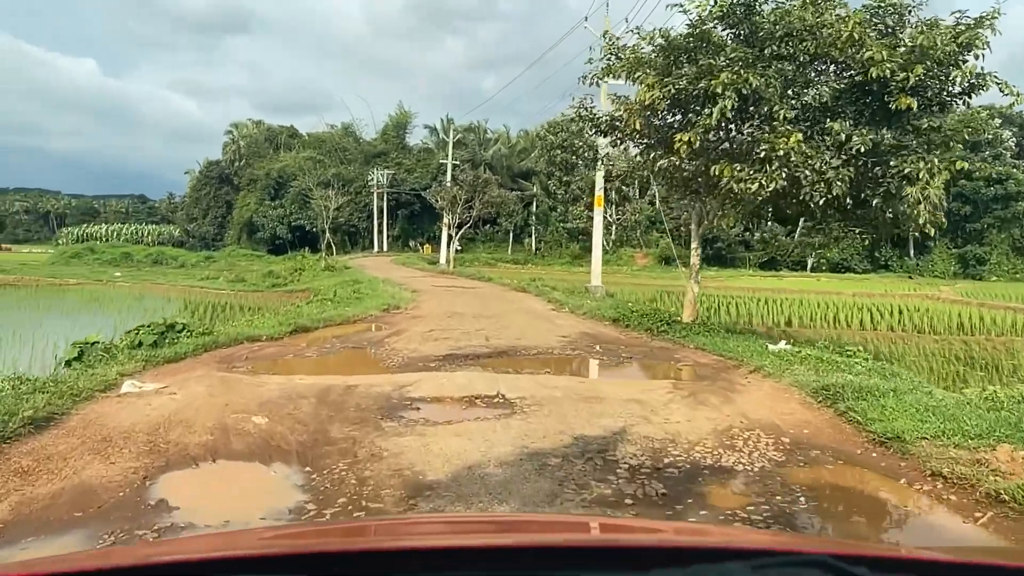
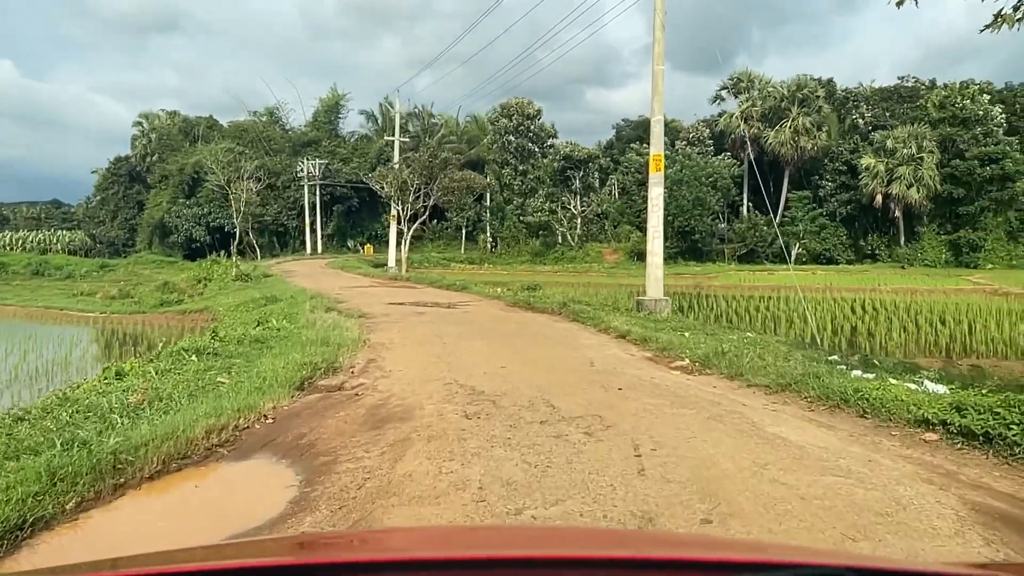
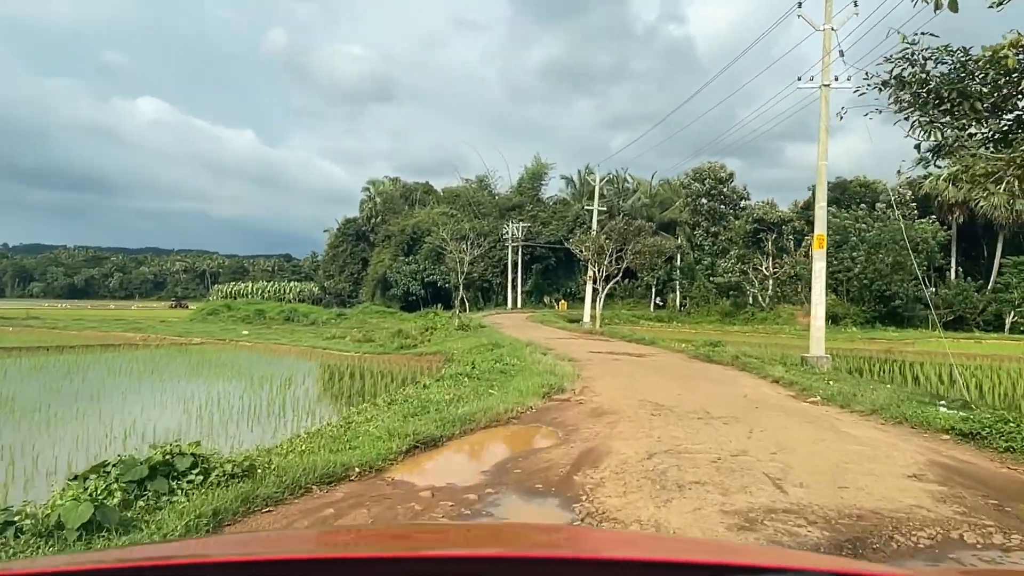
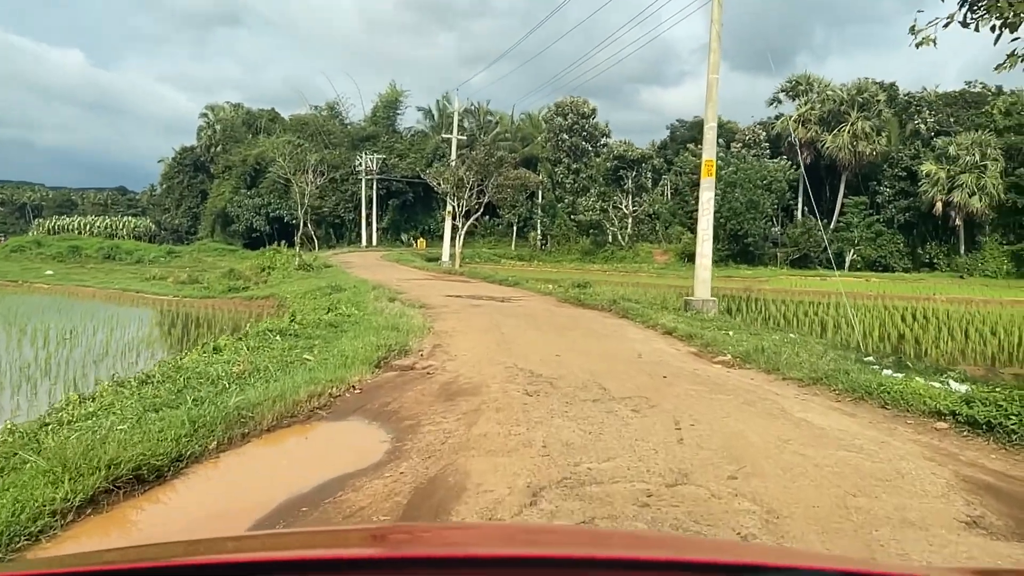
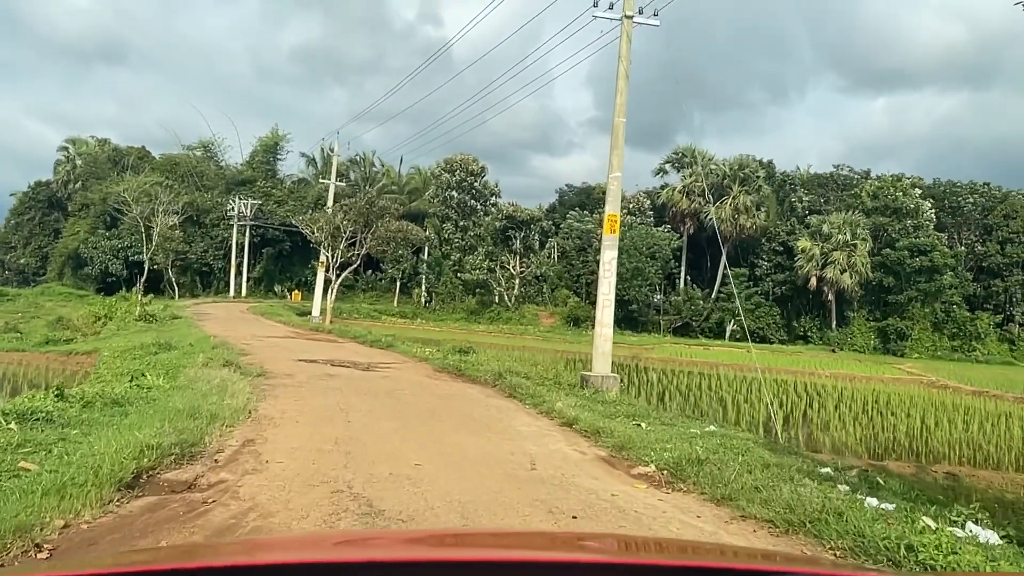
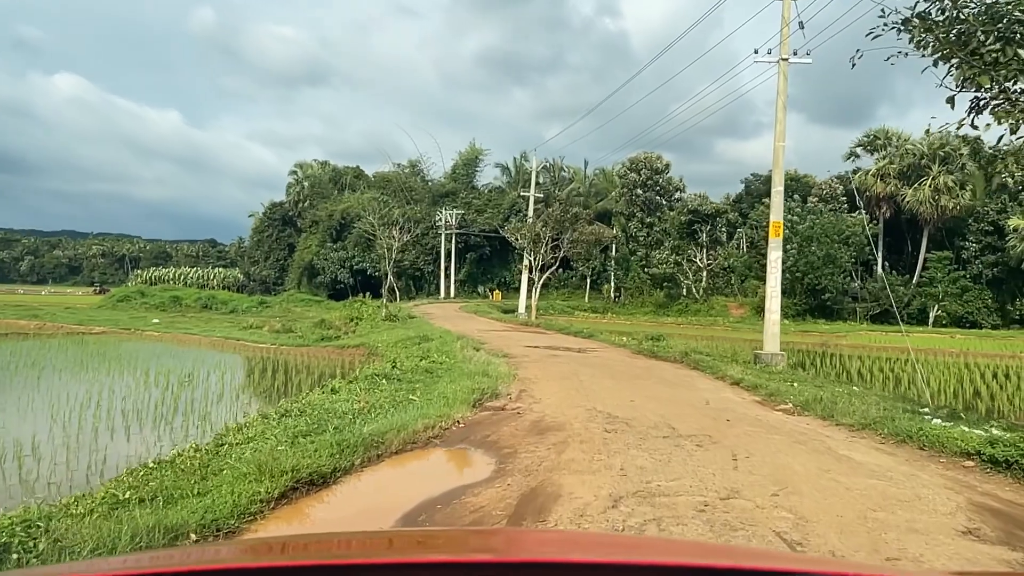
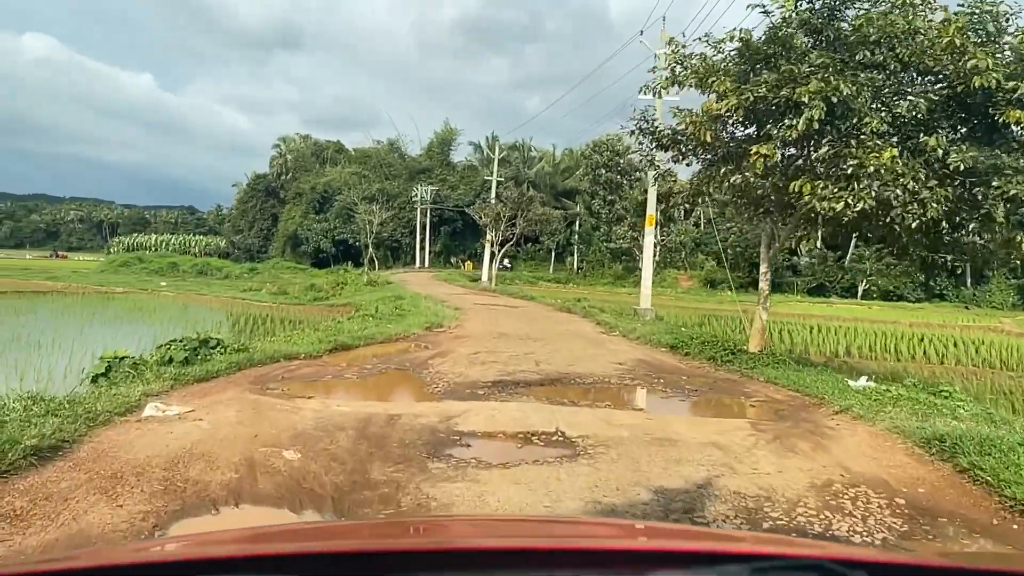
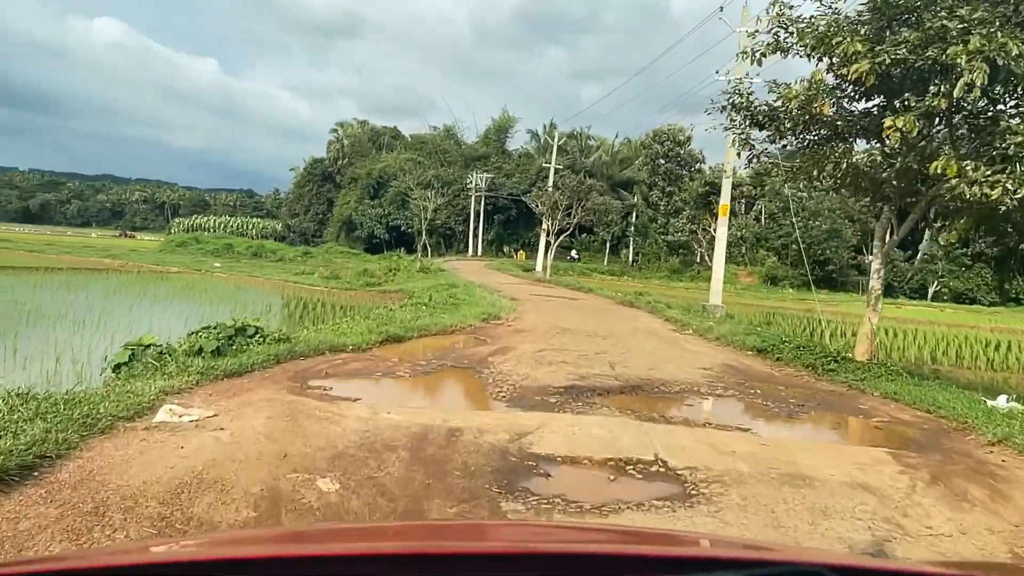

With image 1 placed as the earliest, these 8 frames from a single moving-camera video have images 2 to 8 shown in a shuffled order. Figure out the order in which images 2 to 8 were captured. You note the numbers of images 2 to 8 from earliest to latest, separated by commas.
7, 8, 3, 6, 4, 2, 5
